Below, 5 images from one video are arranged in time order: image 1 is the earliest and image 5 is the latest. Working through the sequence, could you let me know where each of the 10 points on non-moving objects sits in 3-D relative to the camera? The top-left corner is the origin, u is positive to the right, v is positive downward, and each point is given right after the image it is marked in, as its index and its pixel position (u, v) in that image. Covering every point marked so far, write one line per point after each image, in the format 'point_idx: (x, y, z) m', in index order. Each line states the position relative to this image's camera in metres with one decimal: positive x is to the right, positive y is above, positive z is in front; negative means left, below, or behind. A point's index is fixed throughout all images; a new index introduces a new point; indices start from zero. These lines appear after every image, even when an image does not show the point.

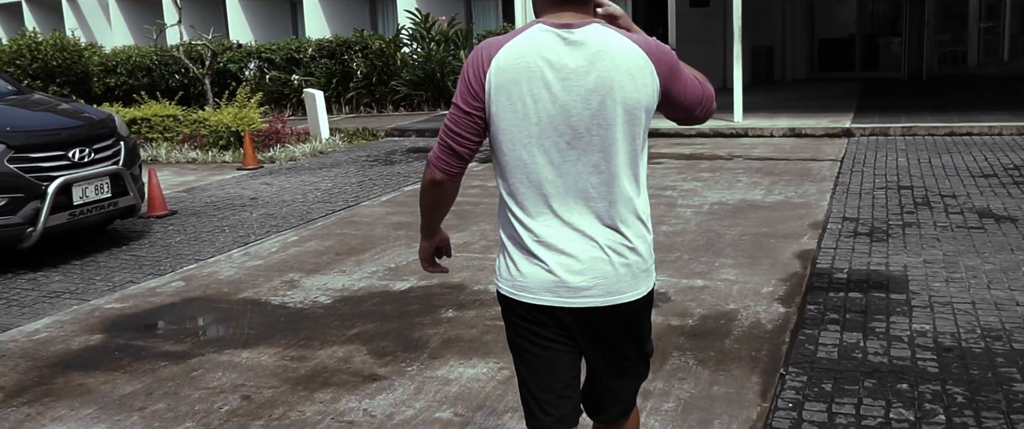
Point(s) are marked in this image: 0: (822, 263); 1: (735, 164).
0: (+2.0, -0.3, +6.0) m
1: (+2.4, +0.6, +10.2) m
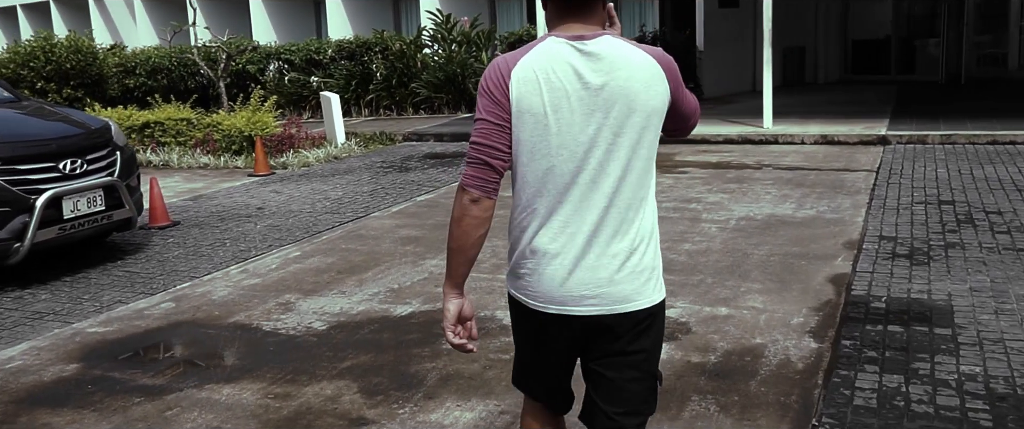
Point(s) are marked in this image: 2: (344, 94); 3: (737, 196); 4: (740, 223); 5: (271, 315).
0: (+2.0, -0.4, +5.5) m
1: (+2.6, +0.4, +9.7) m
2: (-3.1, +2.2, +17.5) m
3: (+2.0, +0.2, +8.5) m
4: (+1.8, -0.1, +7.4) m
5: (-1.4, -0.6, +5.5) m
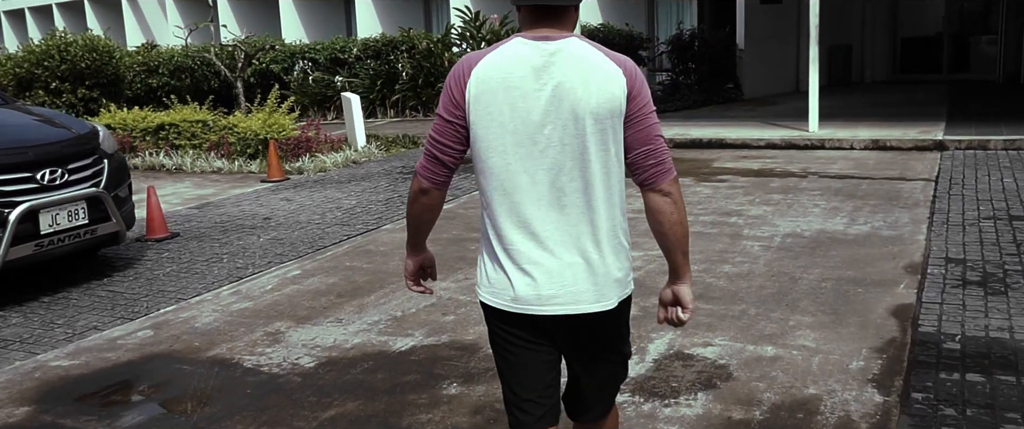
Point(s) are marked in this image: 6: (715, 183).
0: (+2.1, -0.6, +4.8) m
1: (+2.8, +0.3, +8.9) m
2: (-2.6, +2.2, +16.9) m
3: (+2.2, 0.0, +7.7) m
4: (+1.9, -0.2, +6.6) m
5: (-1.3, -0.7, +4.9) m
6: (+2.0, +0.3, +9.1) m
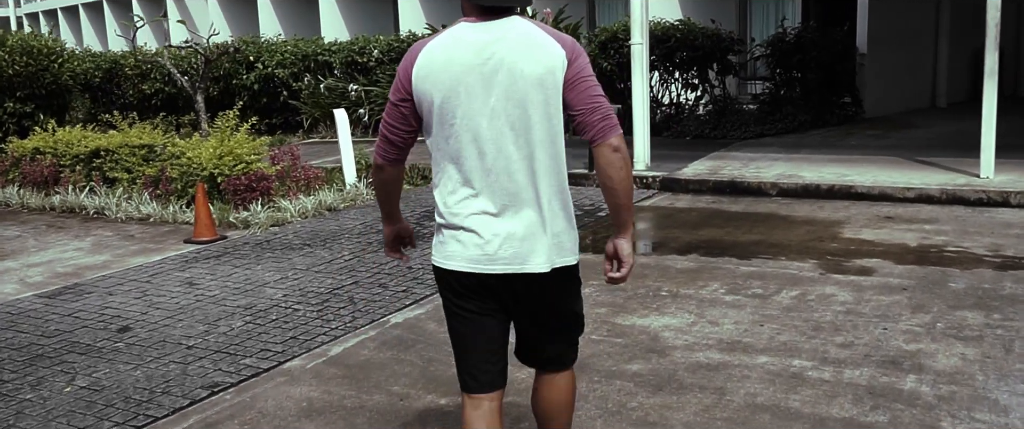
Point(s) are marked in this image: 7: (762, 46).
0: (+1.8, -1.3, +1.3) m
1: (+2.9, -0.4, +5.4) m
2: (-1.8, +1.6, +13.8) m
3: (+2.2, -0.6, +4.2) m
4: (+1.8, -0.9, +3.2) m
5: (-1.6, -1.3, +1.7) m
6: (+2.1, -0.4, +5.6) m
7: (+3.4, +2.2, +12.5) m
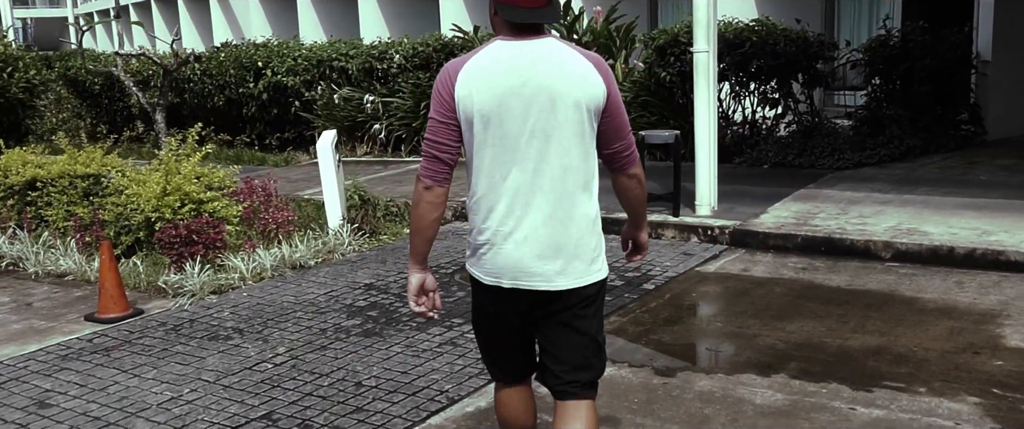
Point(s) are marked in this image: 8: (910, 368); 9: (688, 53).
0: (+1.4, -1.7, -0.9) m
1: (+2.8, -0.9, +3.1) m
2: (-1.3, +1.2, +11.8) m
3: (+2.0, -1.1, +2.0) m
4: (+1.6, -1.3, +1.0) m
5: (-2.0, -1.7, -0.2) m
6: (+2.0, -0.8, +3.4) m
7: (+3.8, +1.8, +10.2) m
8: (+1.8, -0.7, +4.3) m
9: (+1.9, +1.7, +9.9) m
